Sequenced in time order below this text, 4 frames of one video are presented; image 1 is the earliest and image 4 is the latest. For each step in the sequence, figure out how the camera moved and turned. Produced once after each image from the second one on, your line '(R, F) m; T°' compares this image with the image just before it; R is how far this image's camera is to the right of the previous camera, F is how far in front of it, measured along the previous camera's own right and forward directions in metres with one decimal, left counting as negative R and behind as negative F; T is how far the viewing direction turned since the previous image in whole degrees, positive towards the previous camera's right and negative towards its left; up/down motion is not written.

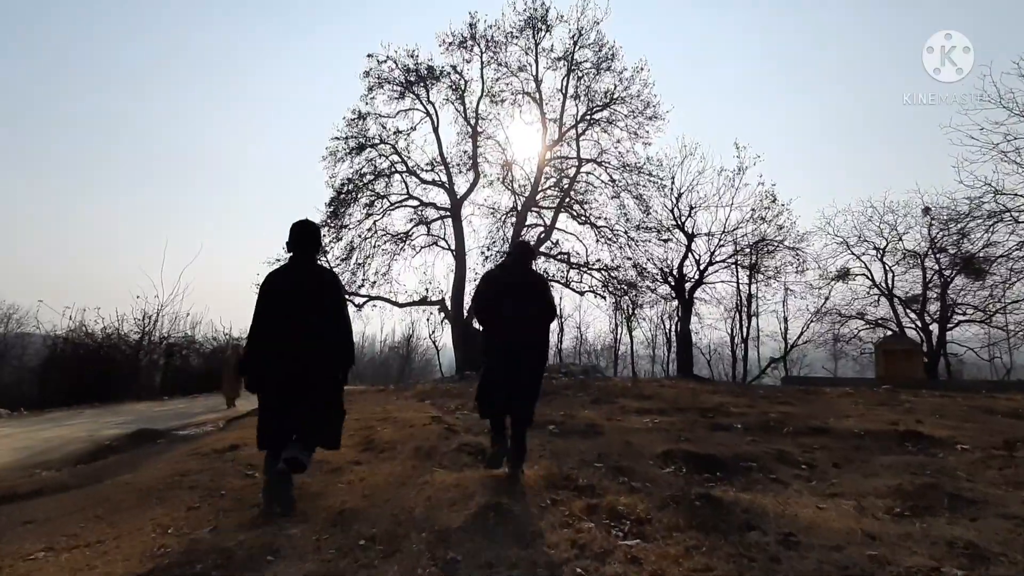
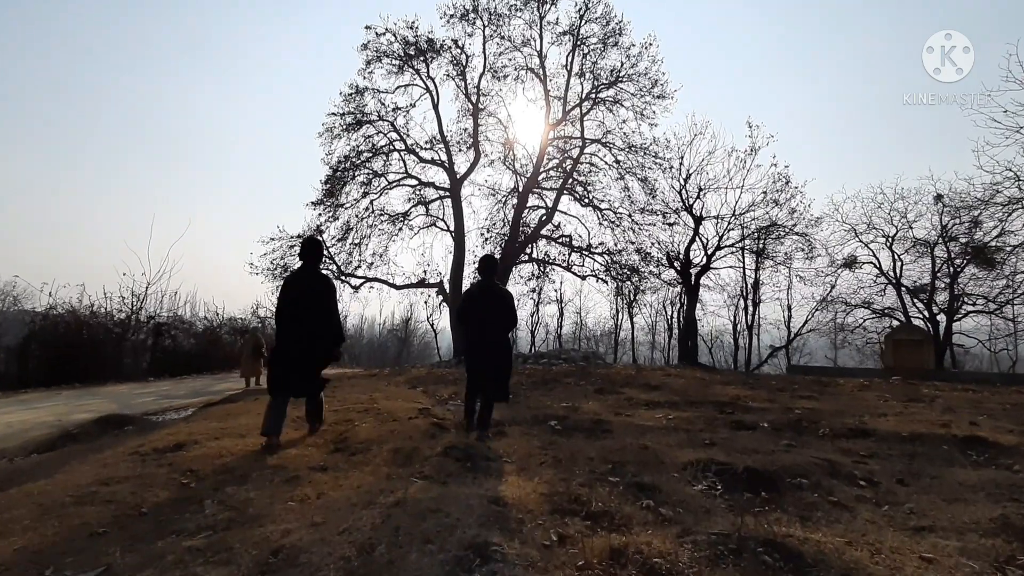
(0.0, +1.4) m; 0°
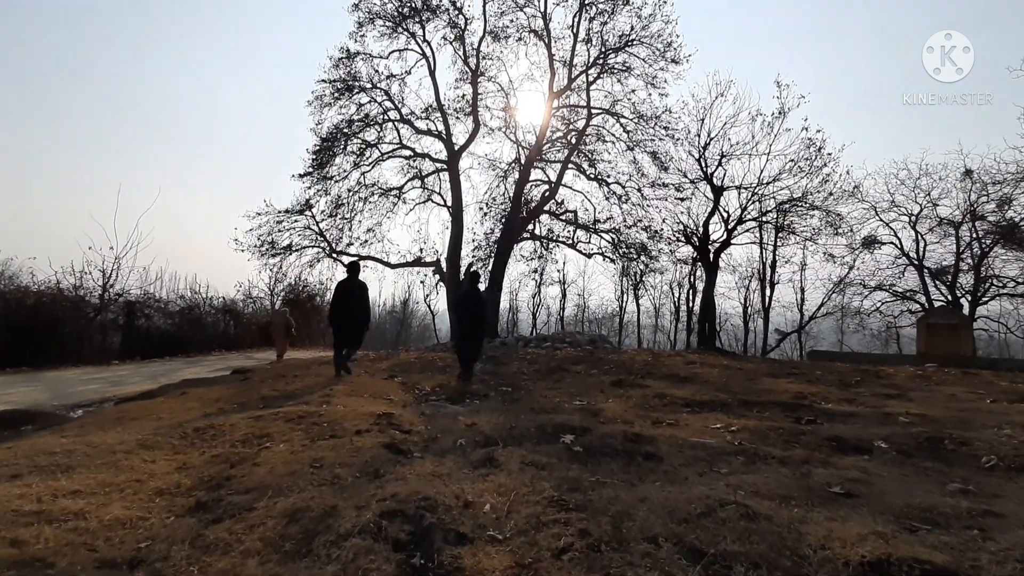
(0.0, +3.3) m; 0°
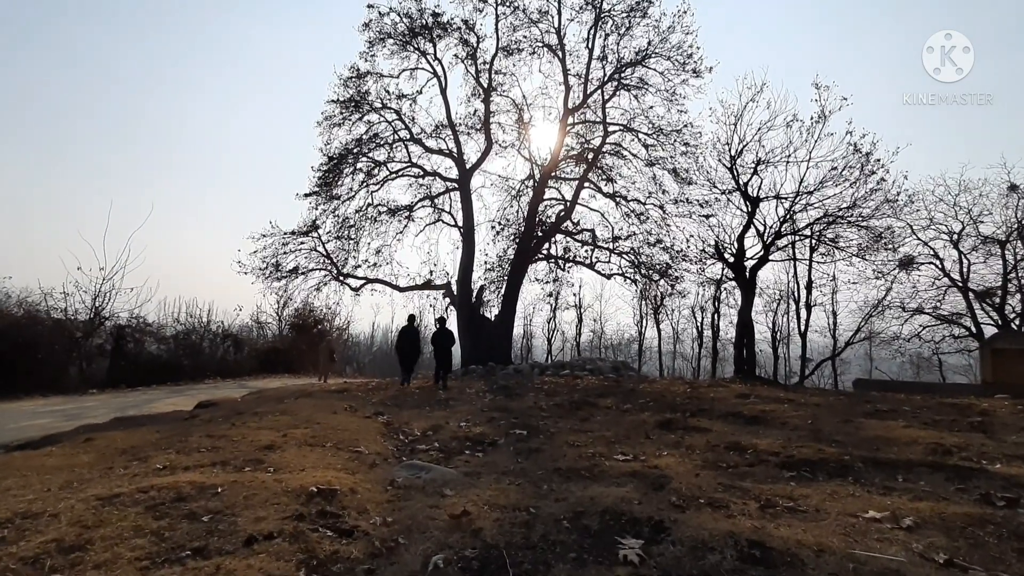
(0.0, +3.1) m; -1°
